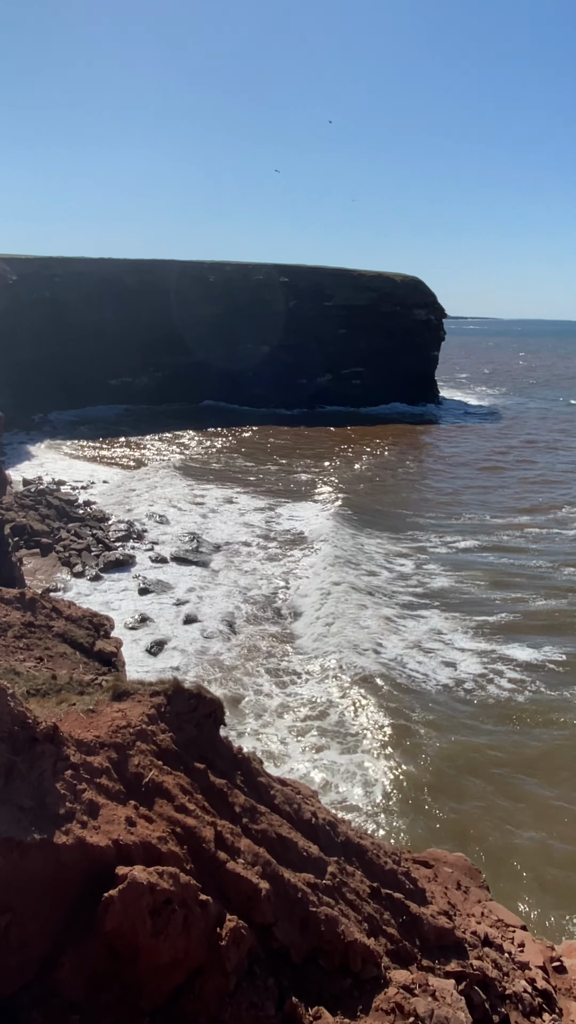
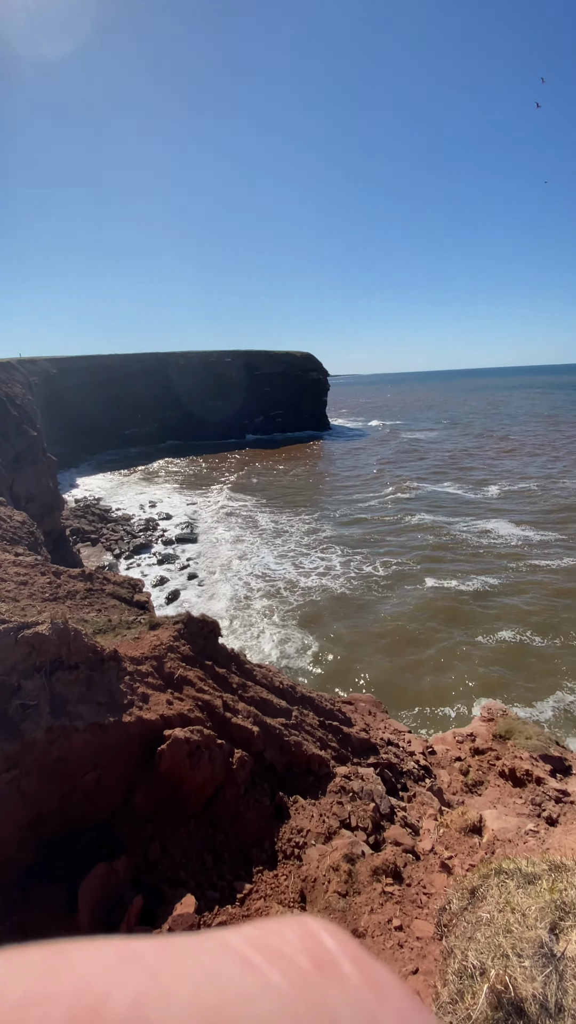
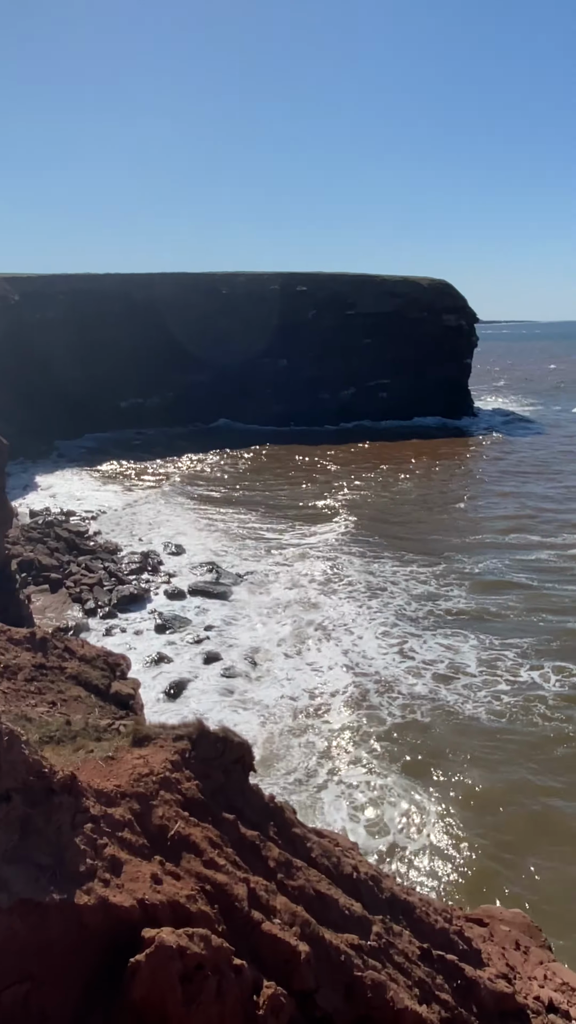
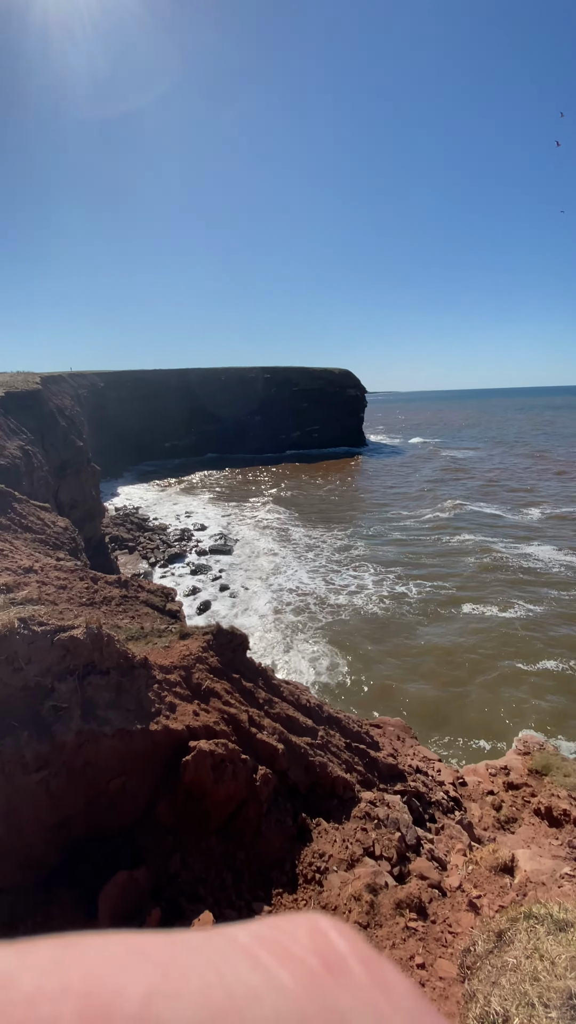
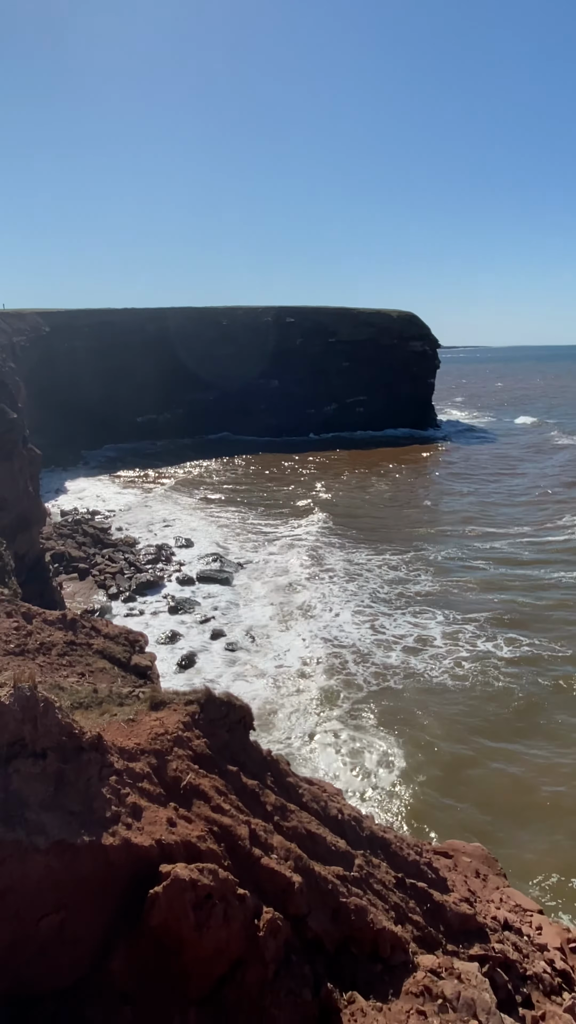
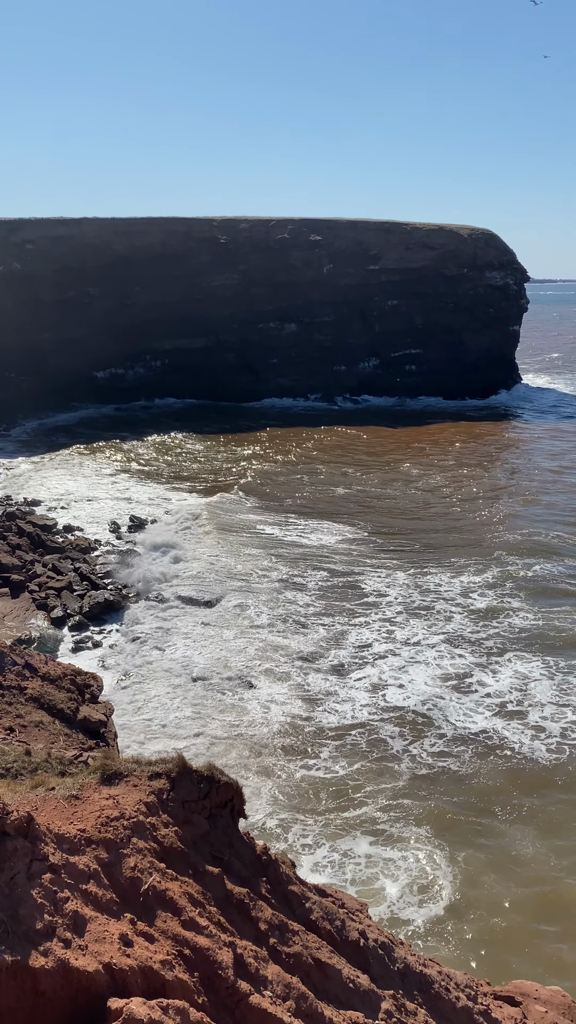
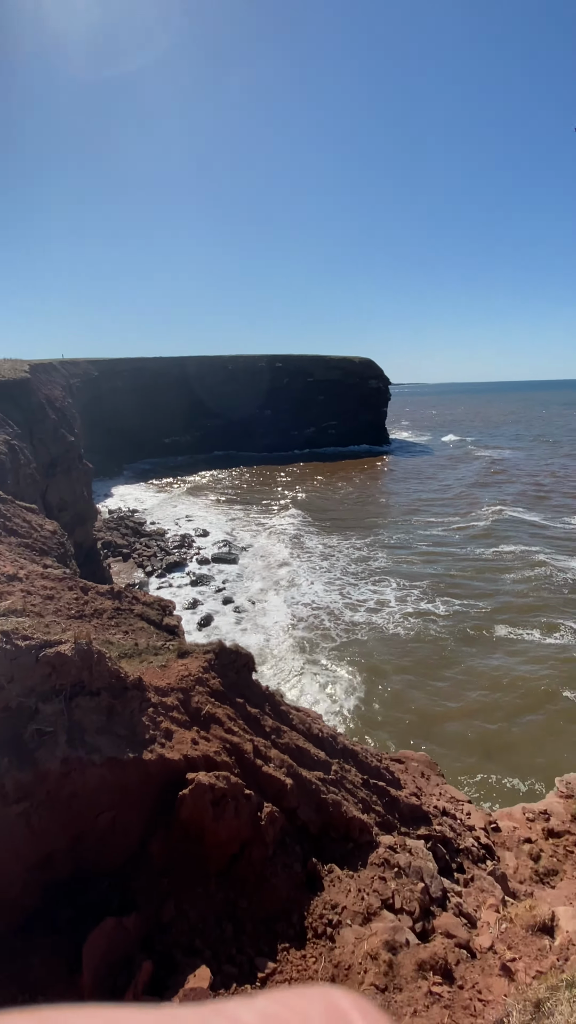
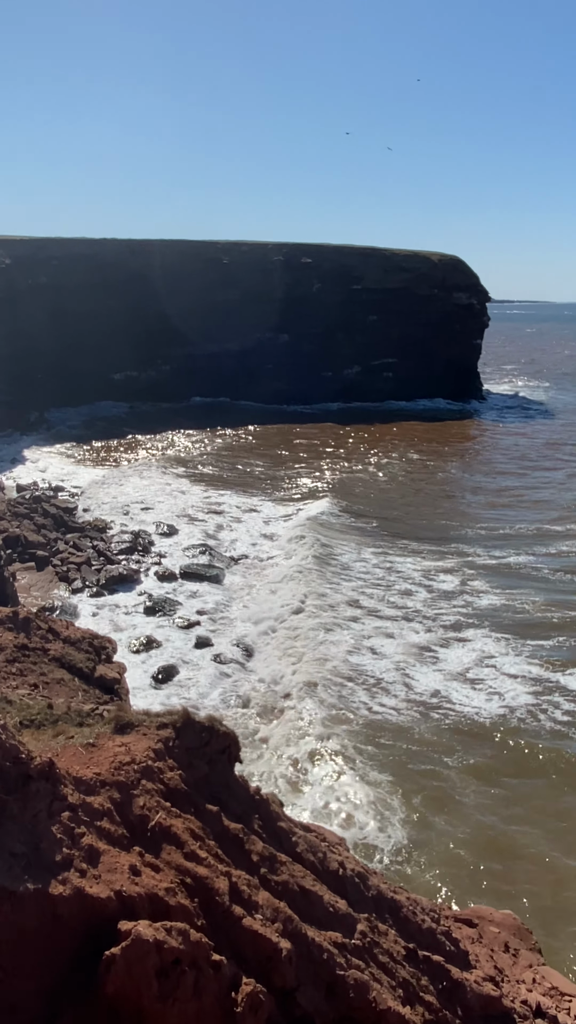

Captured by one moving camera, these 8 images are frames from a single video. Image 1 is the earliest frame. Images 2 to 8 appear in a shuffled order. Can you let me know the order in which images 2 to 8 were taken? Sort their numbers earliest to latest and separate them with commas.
8, 6, 3, 5, 7, 4, 2
